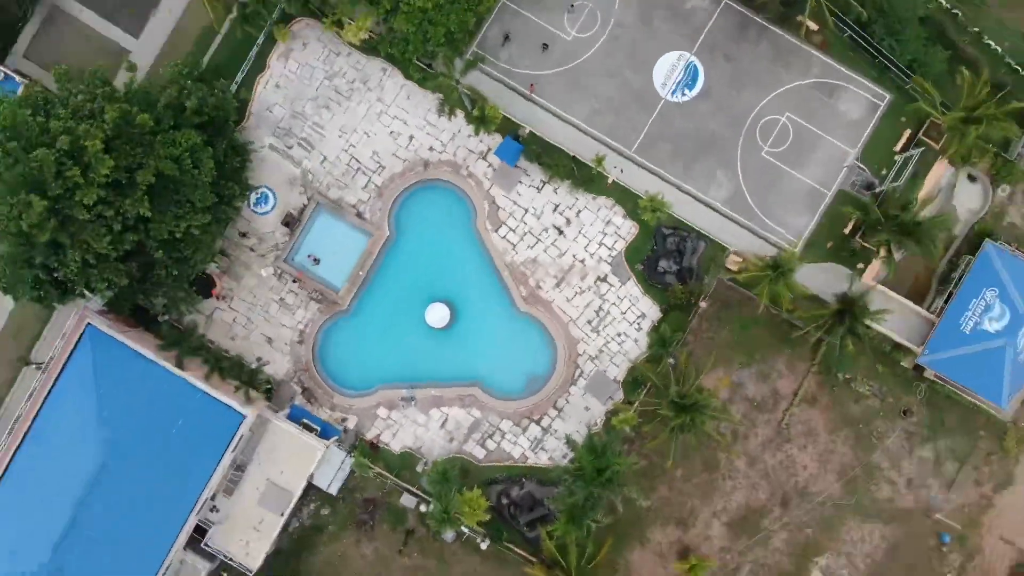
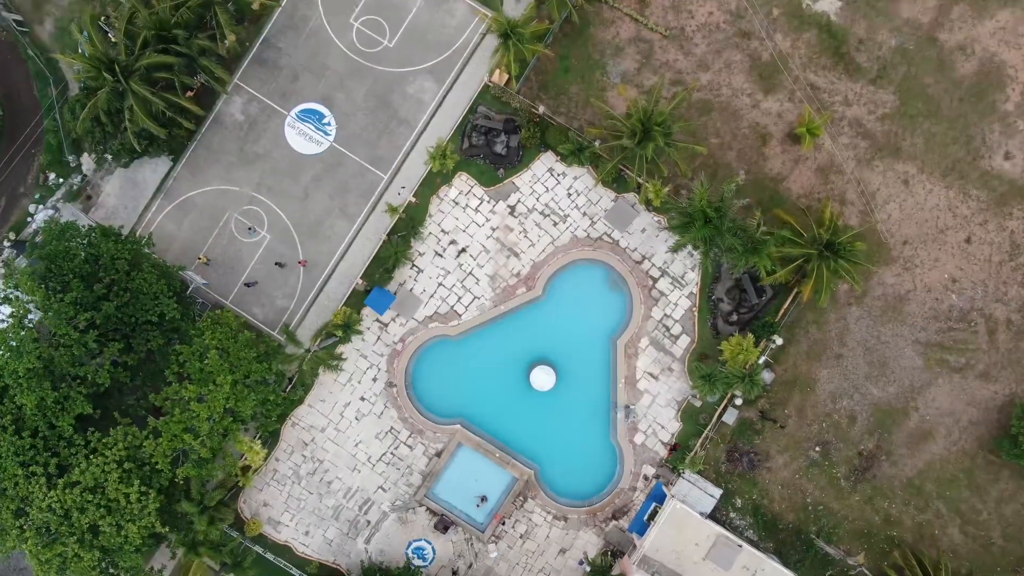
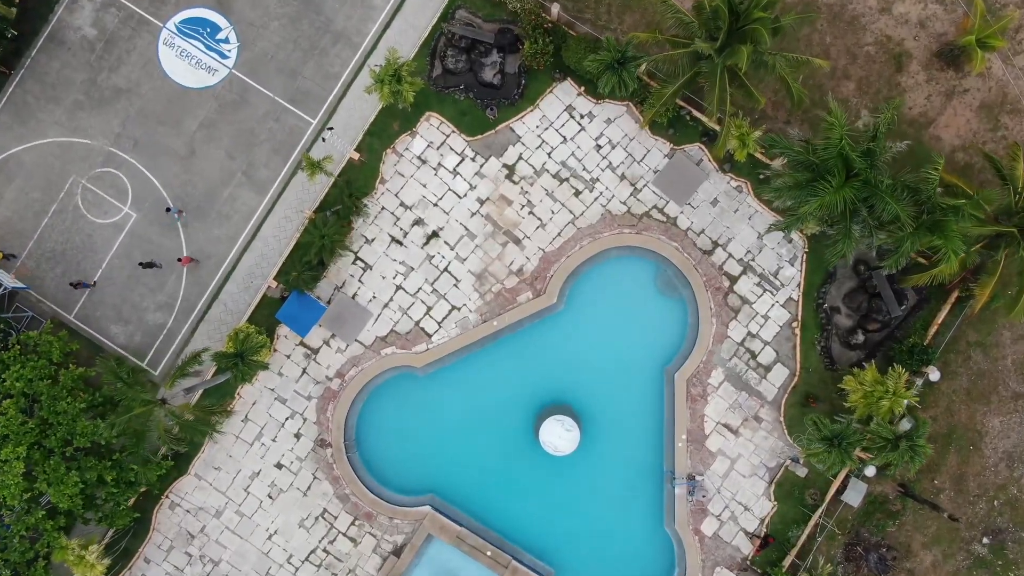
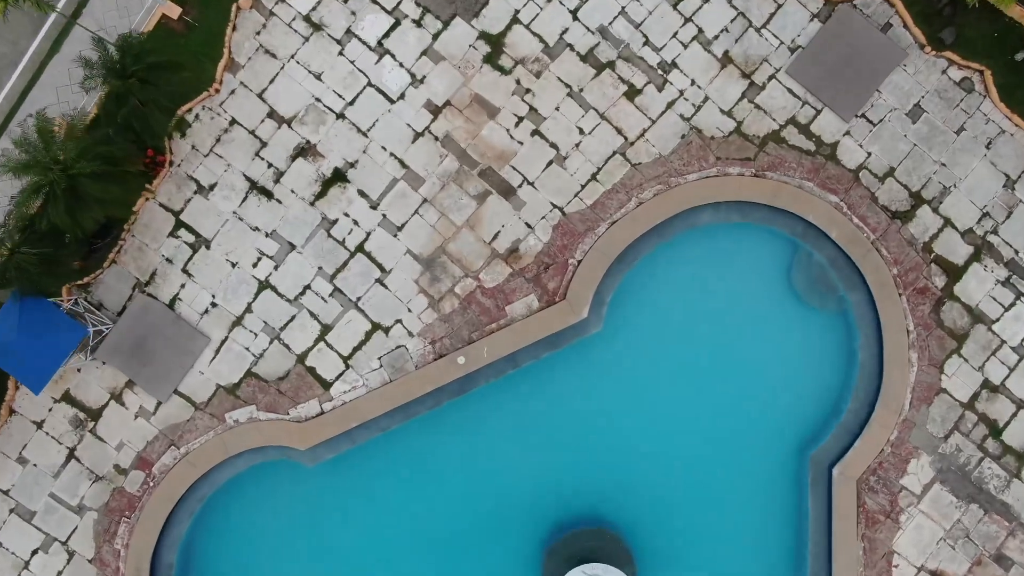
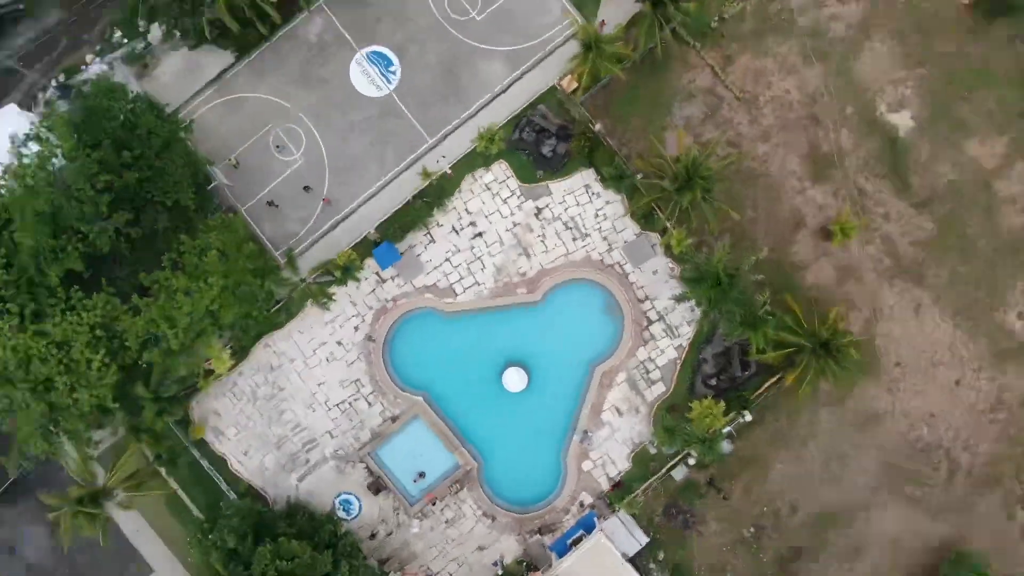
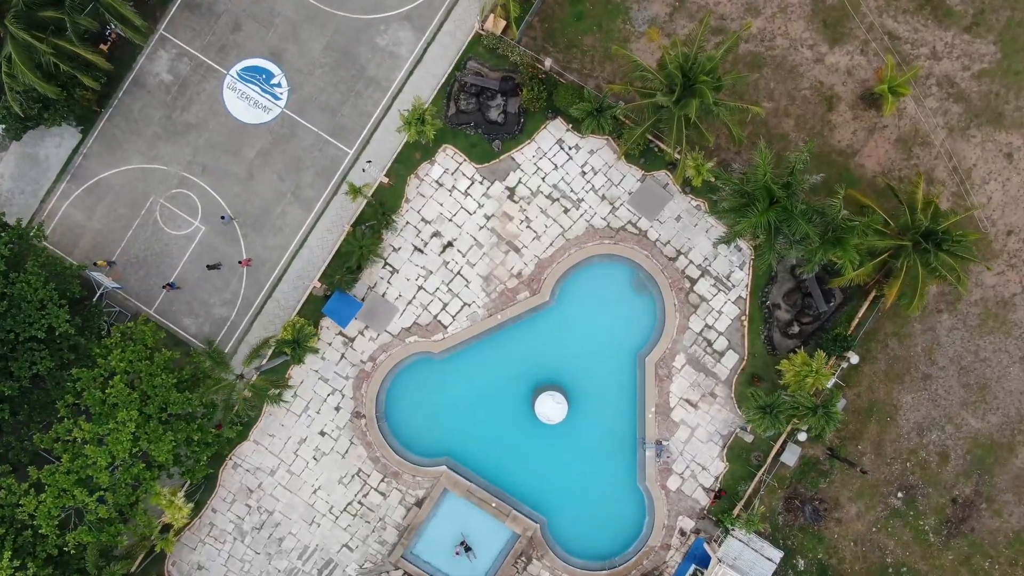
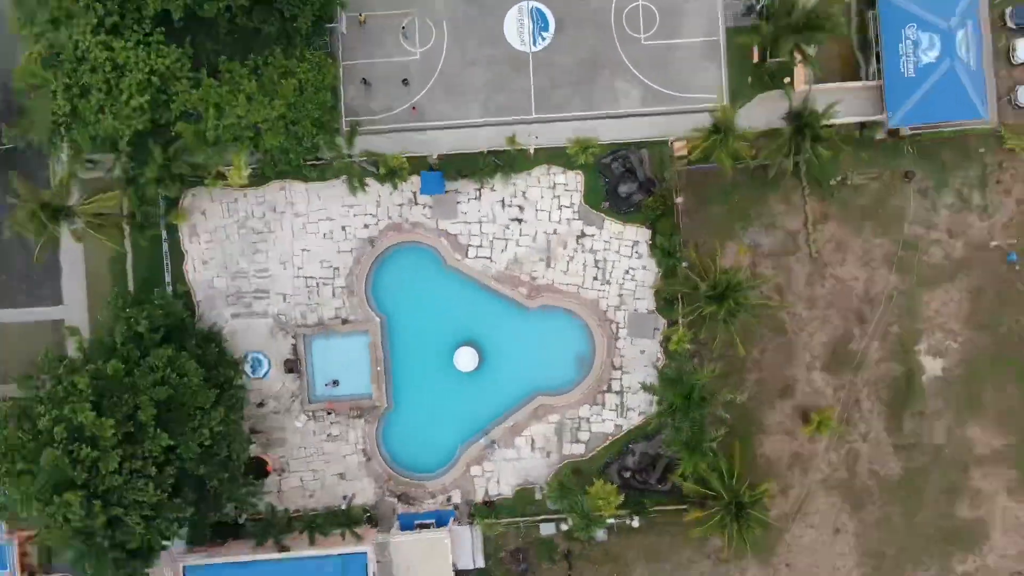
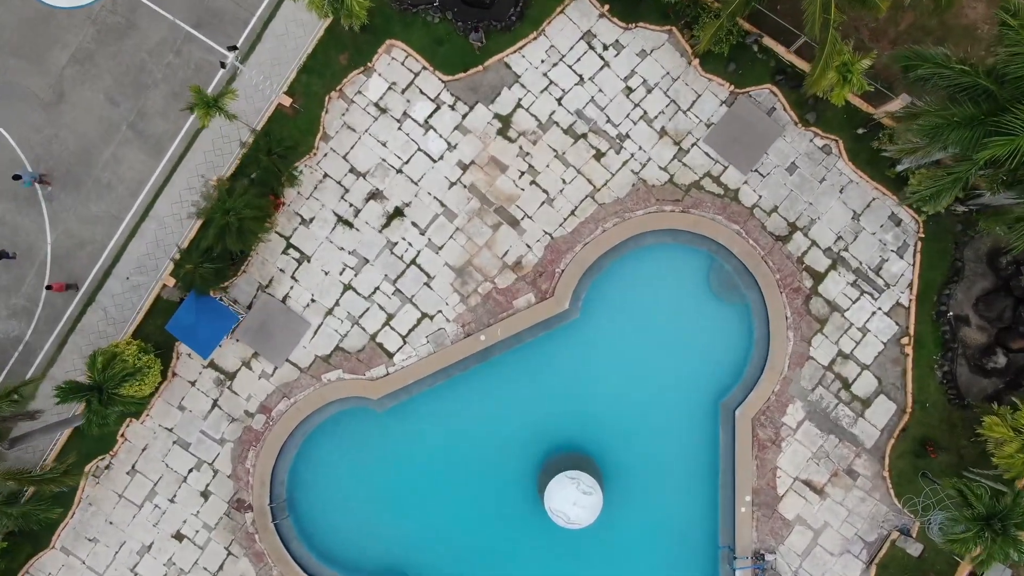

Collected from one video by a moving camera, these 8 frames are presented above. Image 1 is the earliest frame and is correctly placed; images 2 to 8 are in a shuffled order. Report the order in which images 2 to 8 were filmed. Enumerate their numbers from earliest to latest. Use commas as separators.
7, 5, 2, 6, 3, 8, 4
